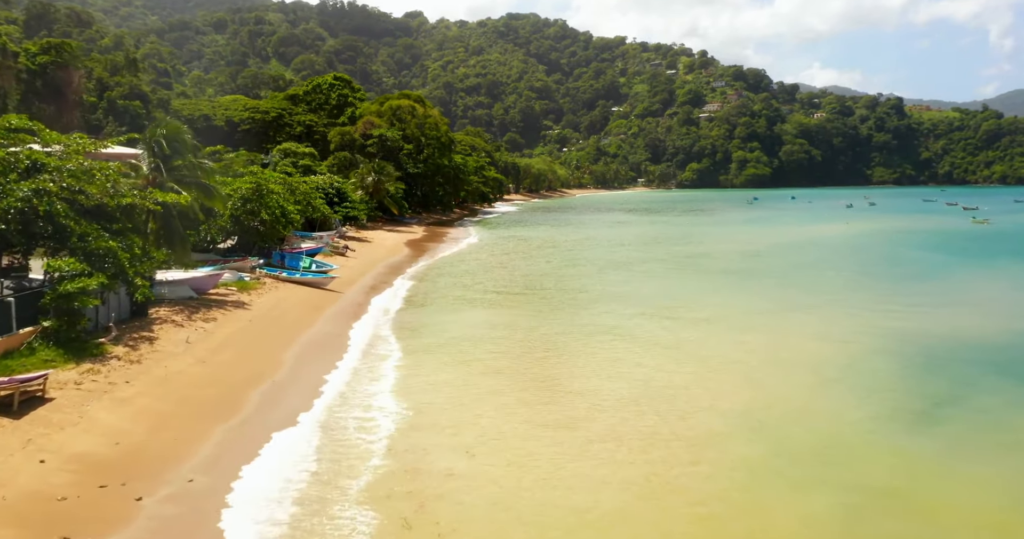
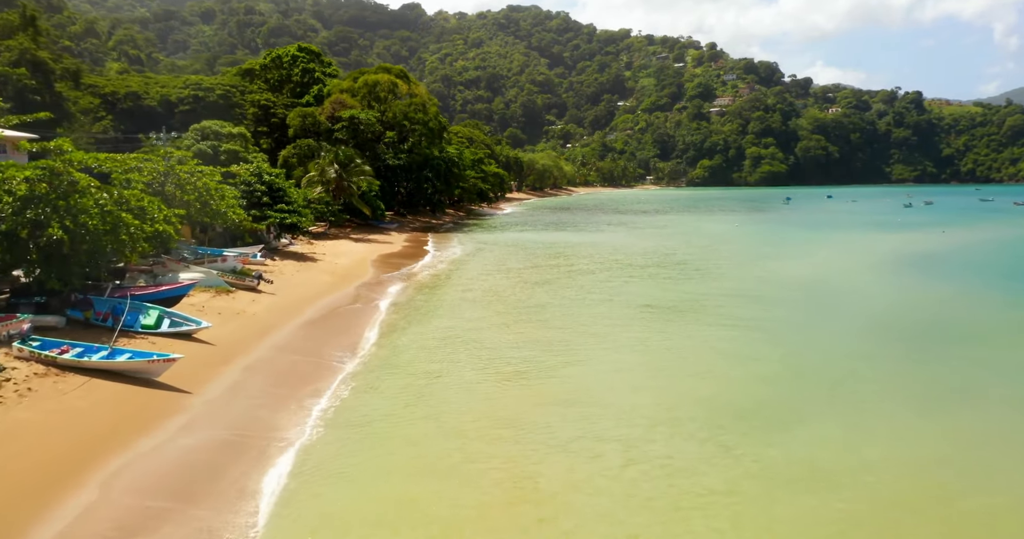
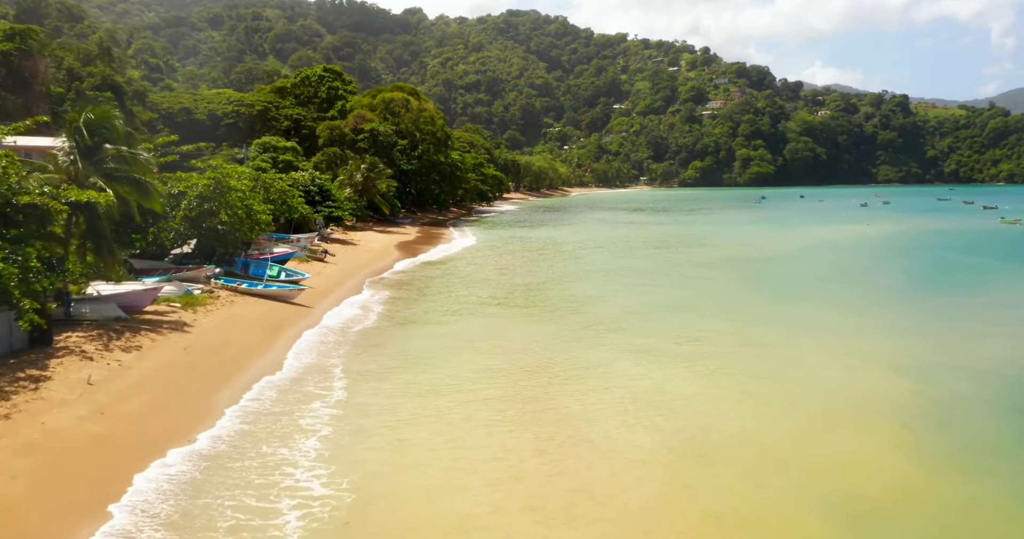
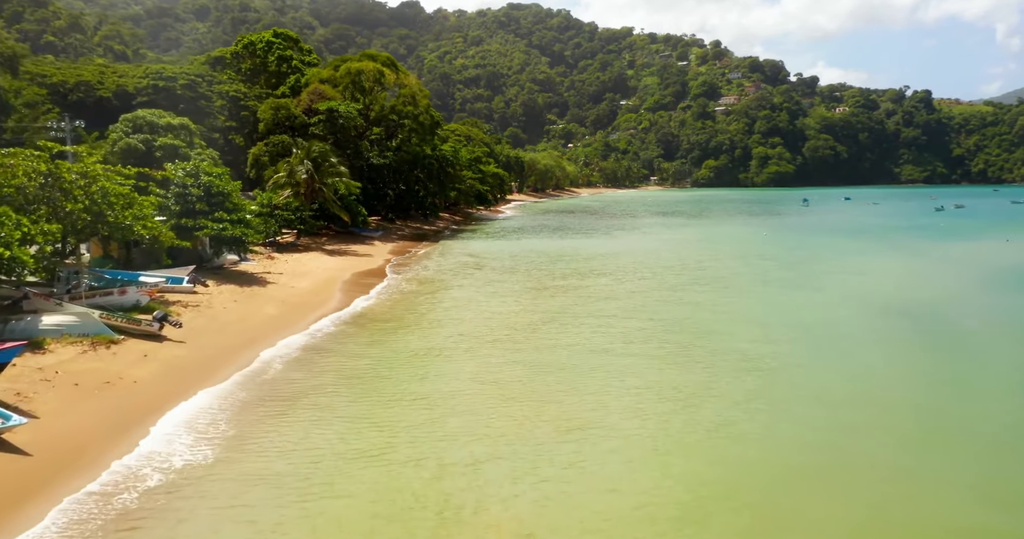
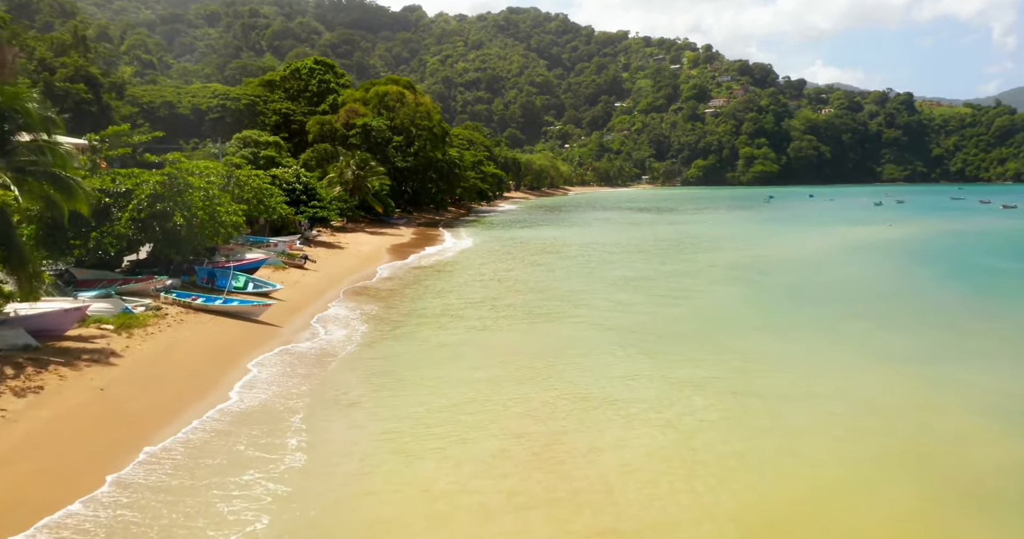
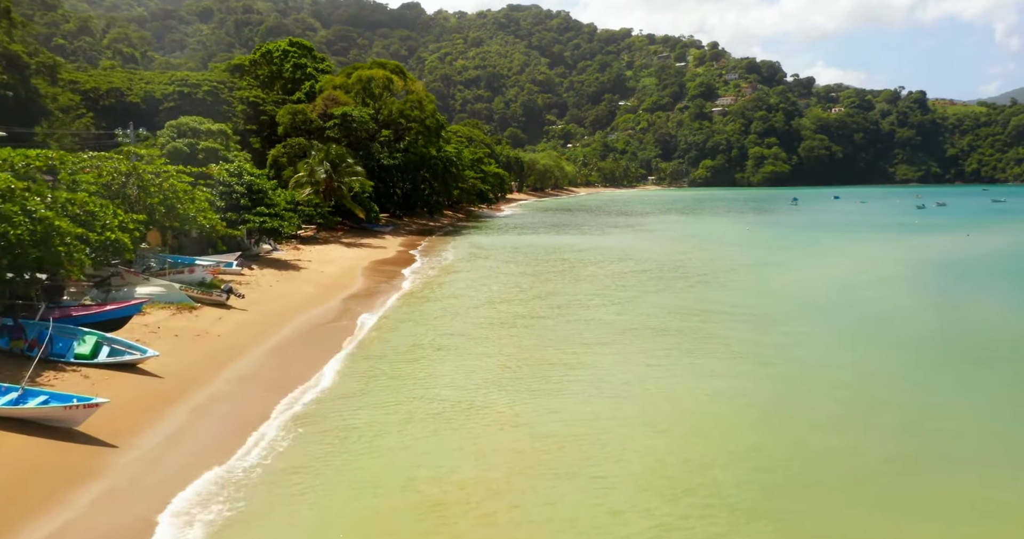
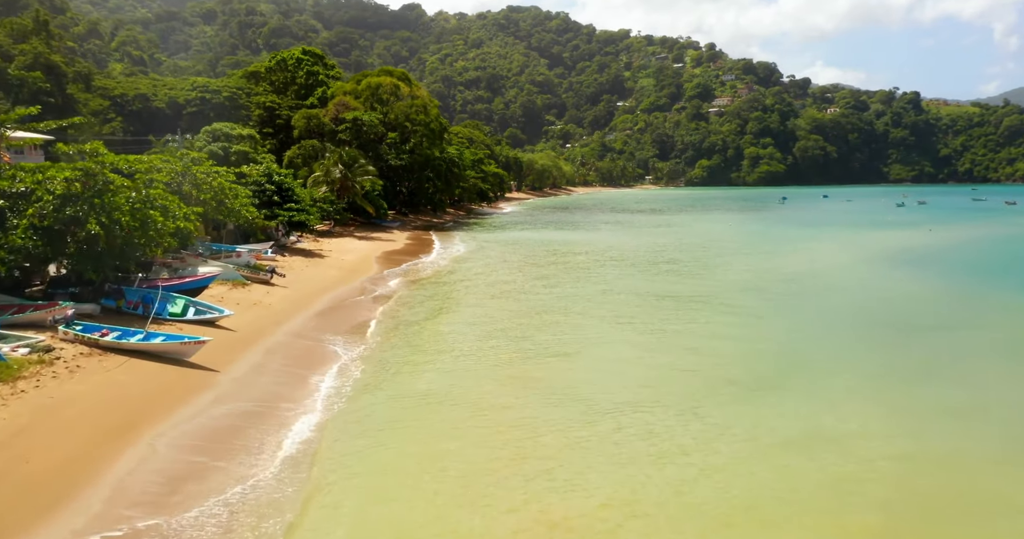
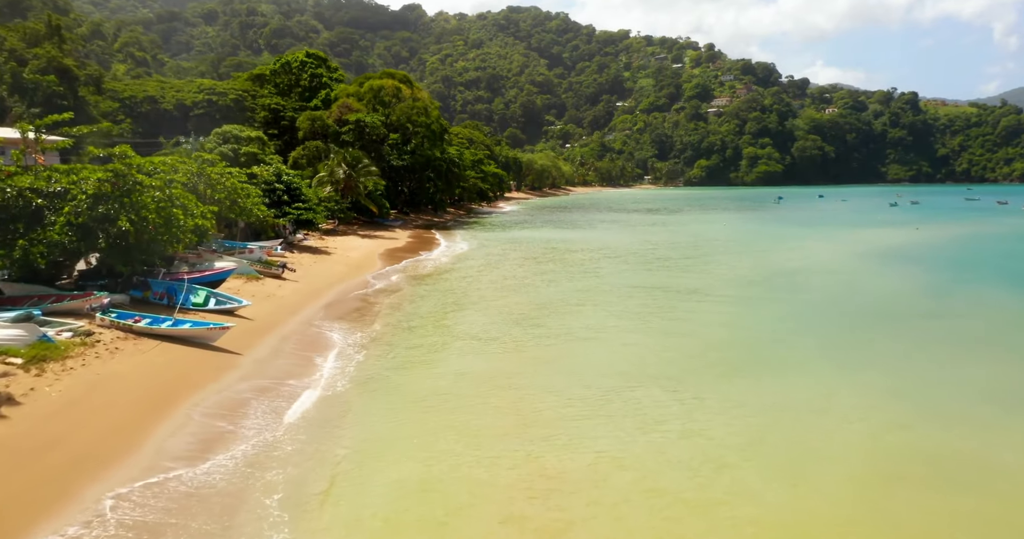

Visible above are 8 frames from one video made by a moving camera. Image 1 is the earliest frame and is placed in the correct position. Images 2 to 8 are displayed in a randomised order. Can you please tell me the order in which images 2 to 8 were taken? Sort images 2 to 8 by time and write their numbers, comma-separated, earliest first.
3, 5, 8, 7, 2, 6, 4
